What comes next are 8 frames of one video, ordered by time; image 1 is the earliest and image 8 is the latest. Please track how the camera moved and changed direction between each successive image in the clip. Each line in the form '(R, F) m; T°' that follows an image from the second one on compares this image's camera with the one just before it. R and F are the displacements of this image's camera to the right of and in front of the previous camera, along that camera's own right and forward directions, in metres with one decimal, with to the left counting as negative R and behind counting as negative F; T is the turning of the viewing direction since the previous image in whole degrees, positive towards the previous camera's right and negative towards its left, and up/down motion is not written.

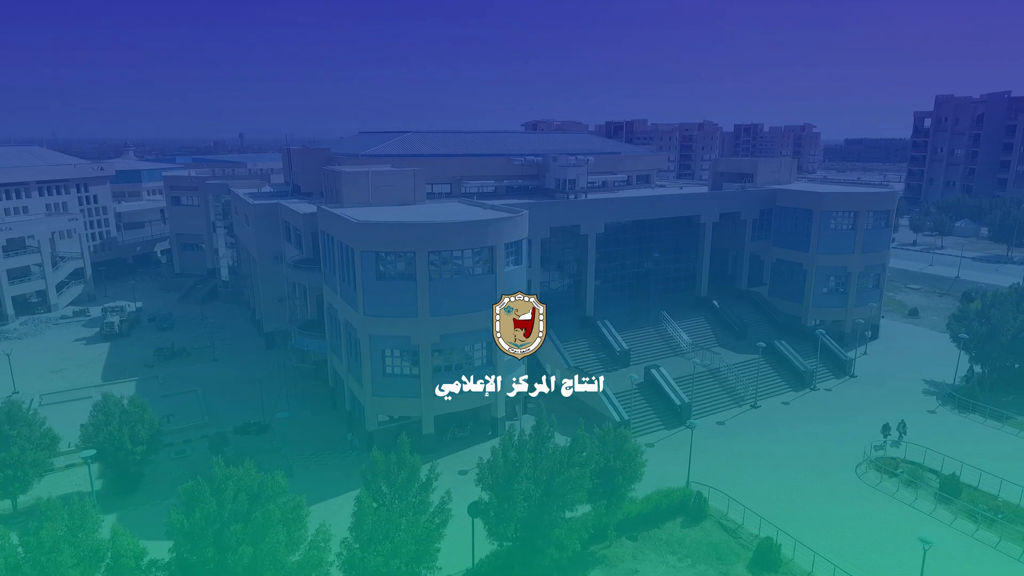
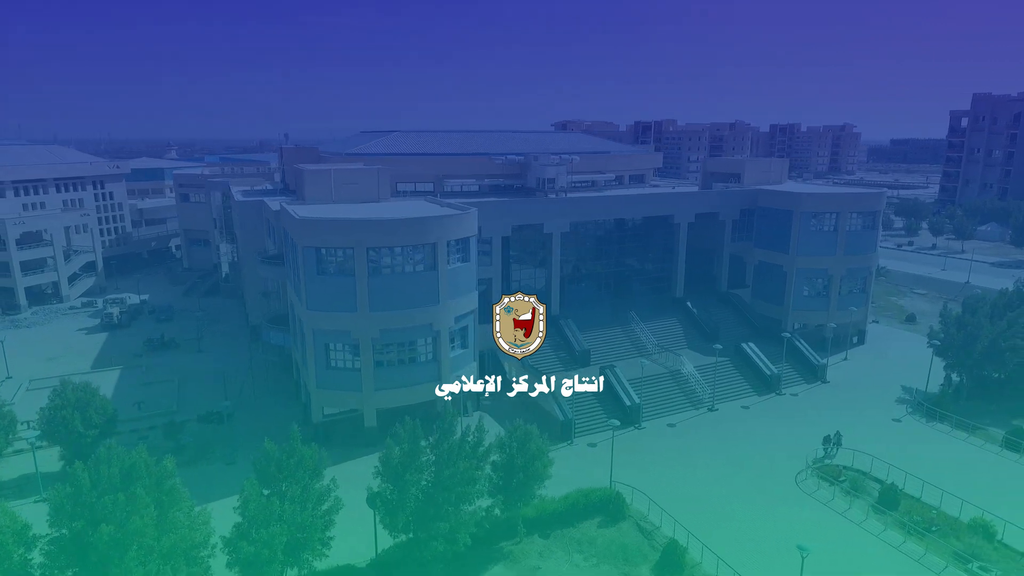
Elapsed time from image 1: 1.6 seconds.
(+5.1, 0.0) m; -4°
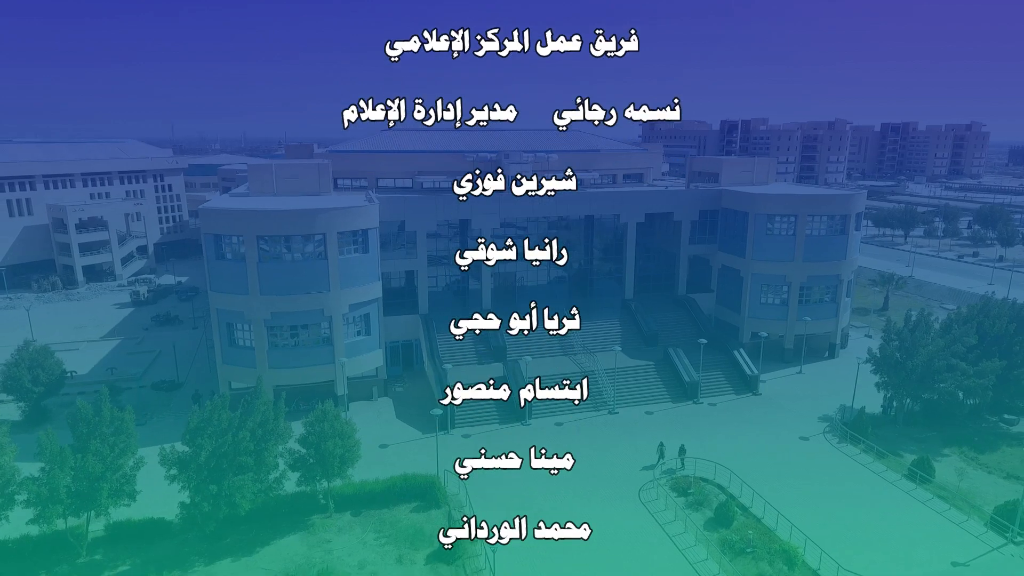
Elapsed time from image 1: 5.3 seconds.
(+12.1, +0.4) m; -10°
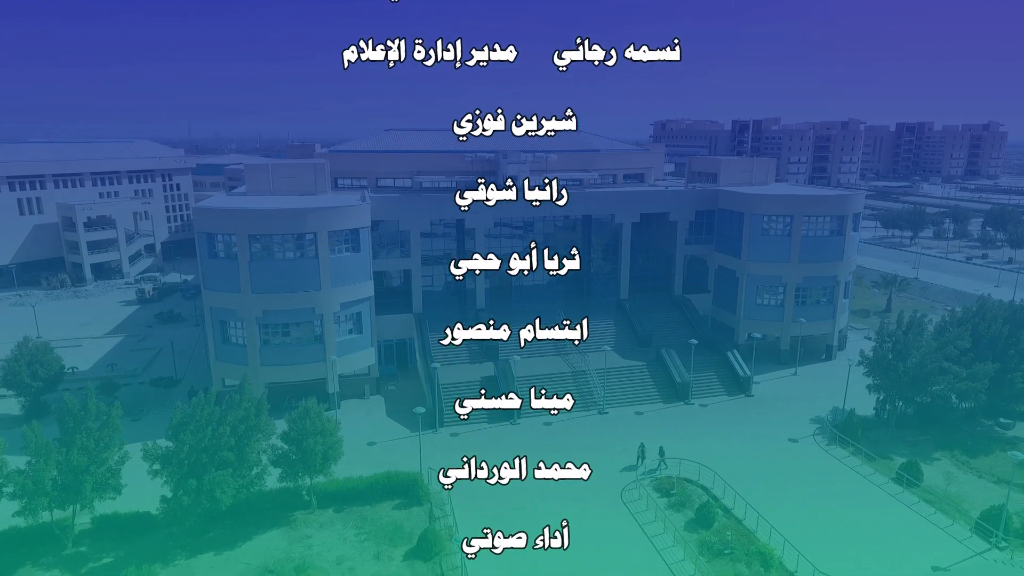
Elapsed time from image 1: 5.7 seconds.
(+1.3, -0.1) m; -1°
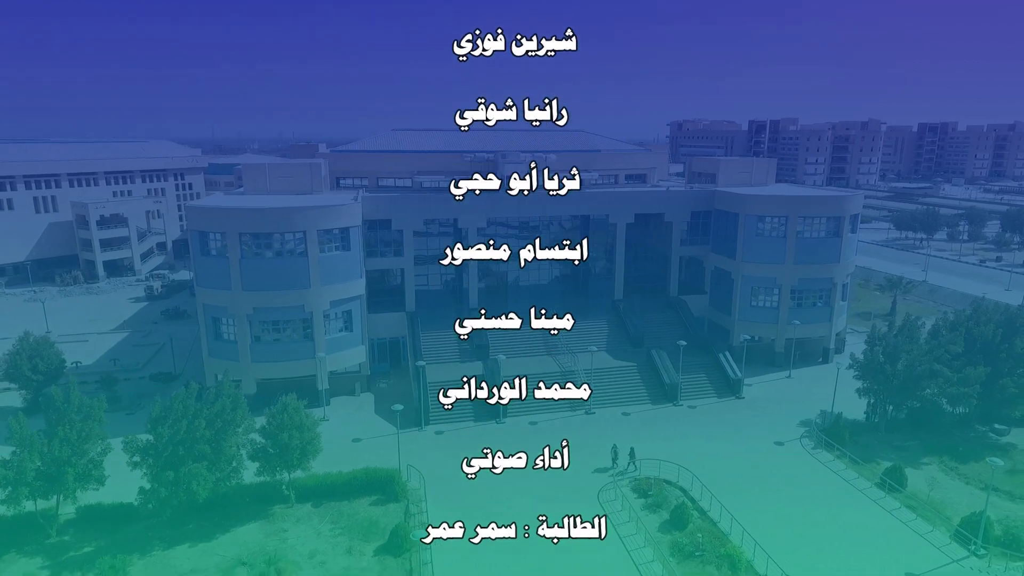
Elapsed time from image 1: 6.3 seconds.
(+1.8, -0.1) m; -2°
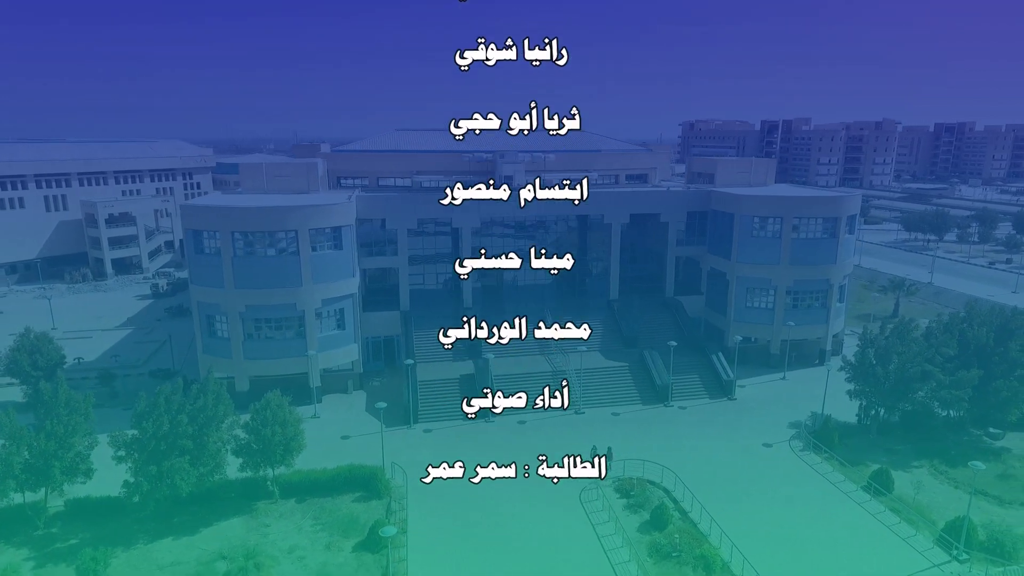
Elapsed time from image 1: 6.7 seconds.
(+1.3, -0.1) m; -1°
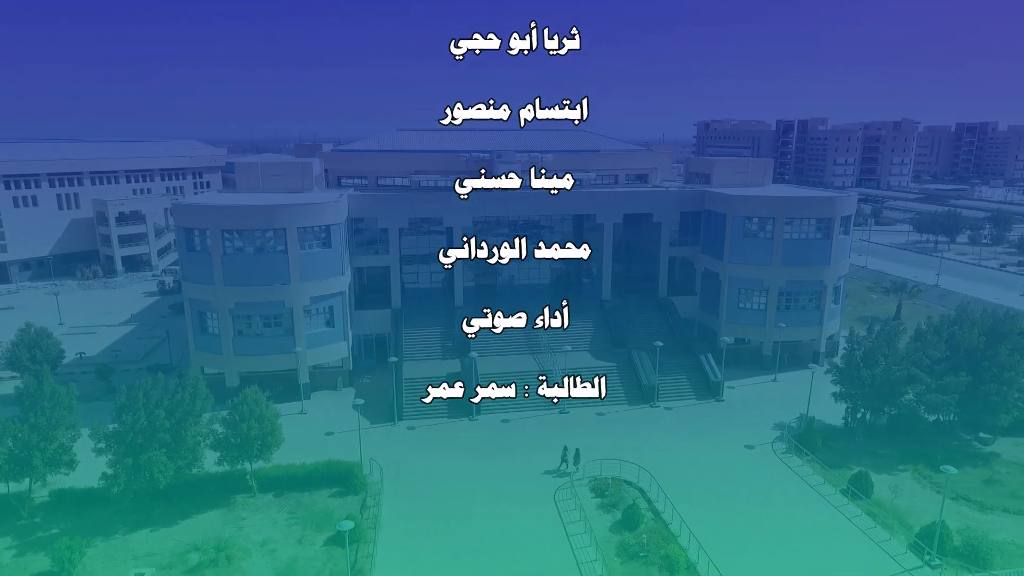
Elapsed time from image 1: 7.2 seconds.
(+1.8, -0.1) m; -2°
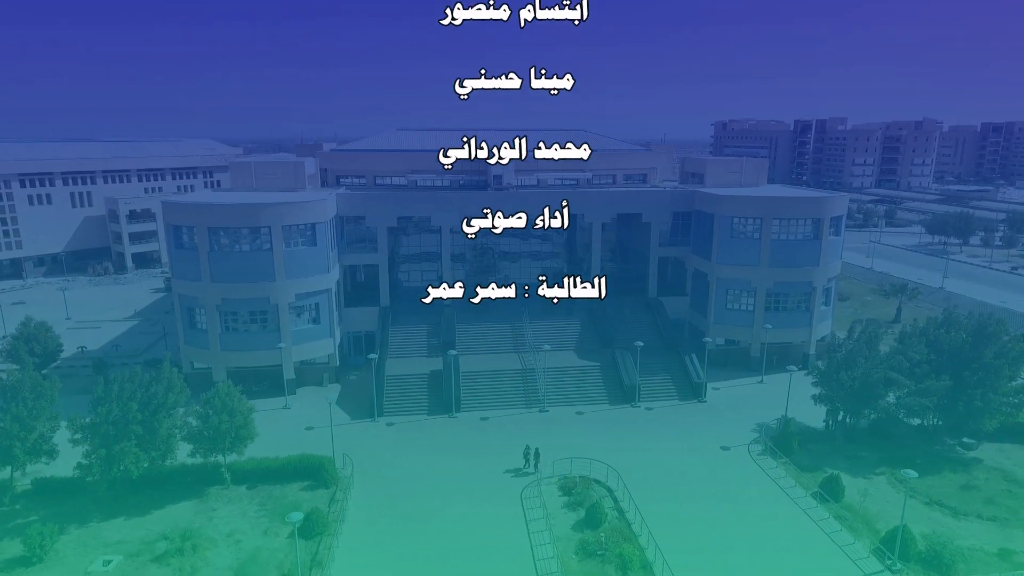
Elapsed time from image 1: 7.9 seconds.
(+2.3, -0.2) m; -2°
